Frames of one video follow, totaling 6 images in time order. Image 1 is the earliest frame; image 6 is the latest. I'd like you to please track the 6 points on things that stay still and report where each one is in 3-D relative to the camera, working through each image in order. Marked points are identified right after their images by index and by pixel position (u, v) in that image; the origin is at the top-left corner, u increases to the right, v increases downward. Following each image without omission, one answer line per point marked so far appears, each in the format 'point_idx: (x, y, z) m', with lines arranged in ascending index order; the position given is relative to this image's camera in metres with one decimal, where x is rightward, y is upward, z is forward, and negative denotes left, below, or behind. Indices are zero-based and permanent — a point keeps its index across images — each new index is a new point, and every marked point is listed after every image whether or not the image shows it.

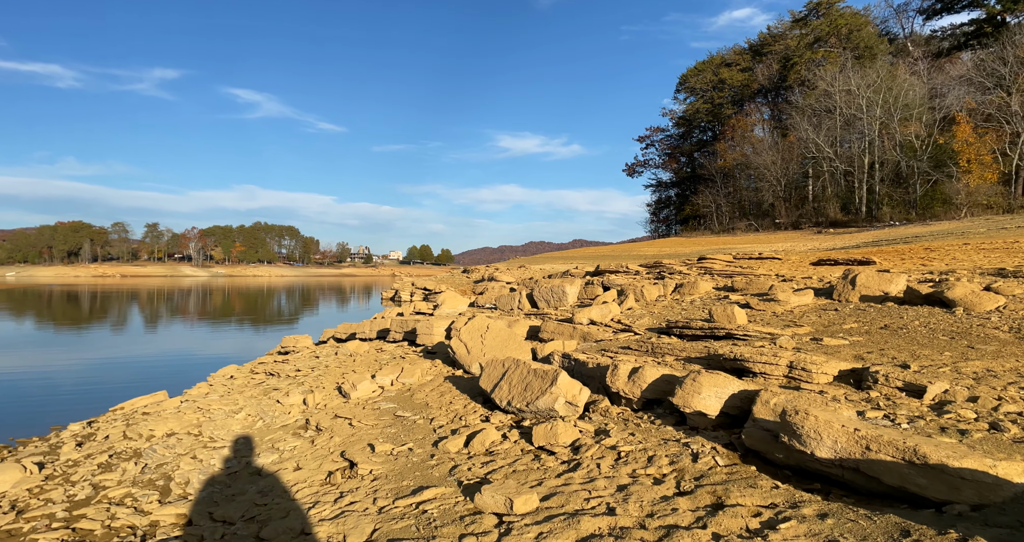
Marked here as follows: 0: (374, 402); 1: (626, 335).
0: (-1.7, -1.6, +7.3) m
1: (+1.5, -0.9, +8.0) m
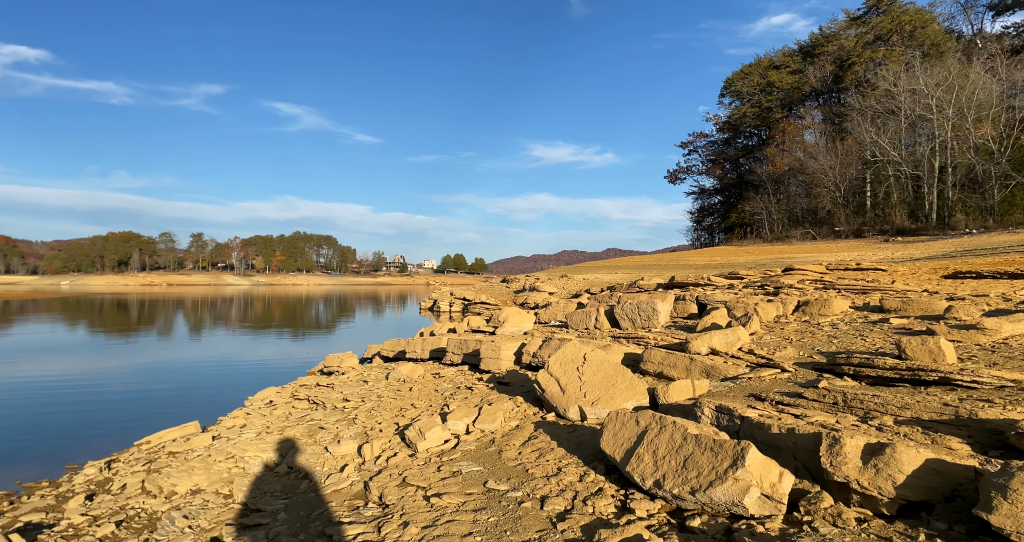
0: (-0.6, -1.7, +5.6) m
1: (+2.7, -1.1, +6.1) m
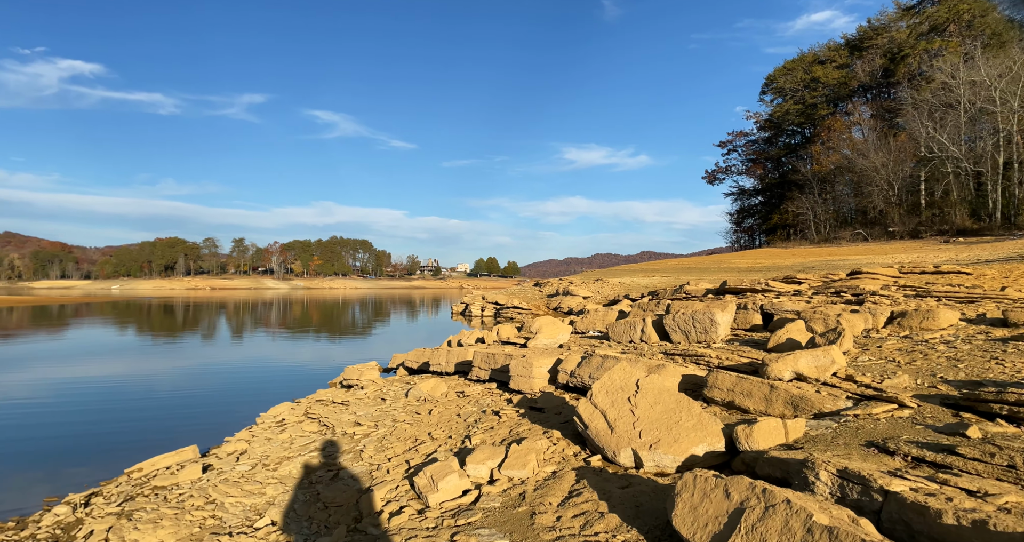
0: (-0.3, -1.8, +4.3) m
1: (+2.9, -1.1, +4.7) m
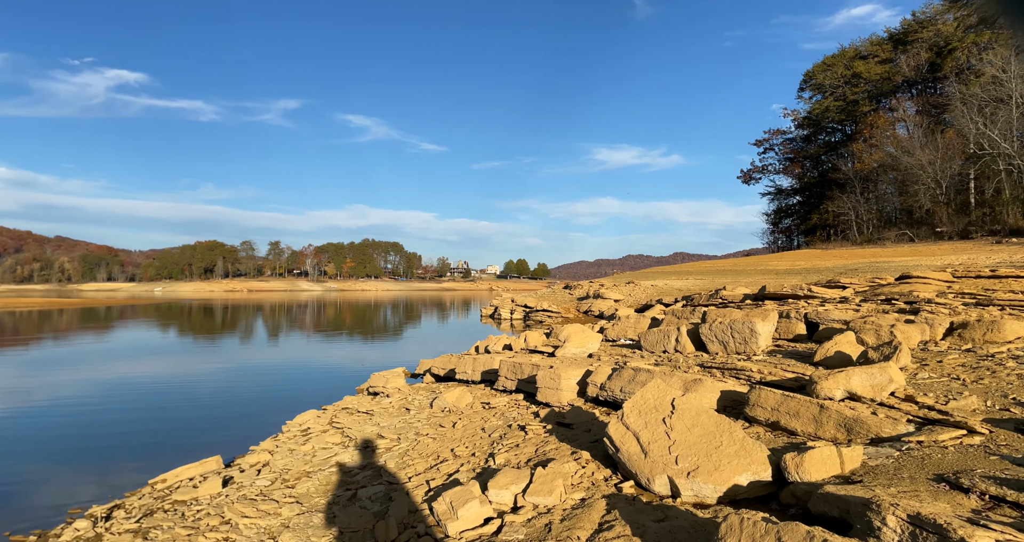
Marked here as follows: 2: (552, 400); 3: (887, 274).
0: (-0.1, -1.9, +4.0) m
1: (+3.1, -1.2, +4.2) m
2: (+0.6, -1.8, +8.3) m
3: (+11.0, -0.1, +17.8) m
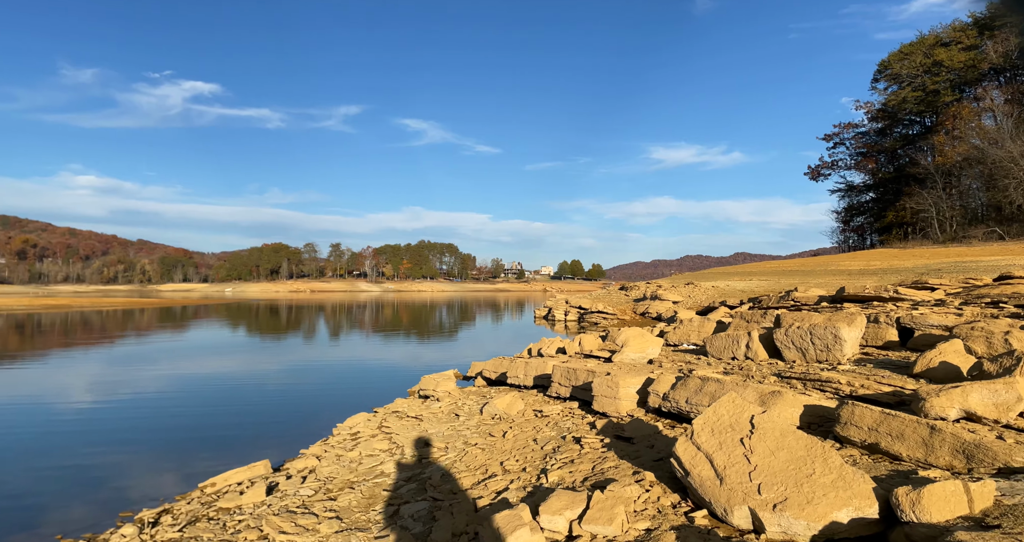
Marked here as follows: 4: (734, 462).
0: (+0.2, -1.9, +3.5) m
1: (+3.4, -1.2, +3.3) m
2: (+1.3, -1.8, +7.7) m
3: (+12.5, -0.1, +16.2) m
4: (+1.5, -1.3, +4.2) m
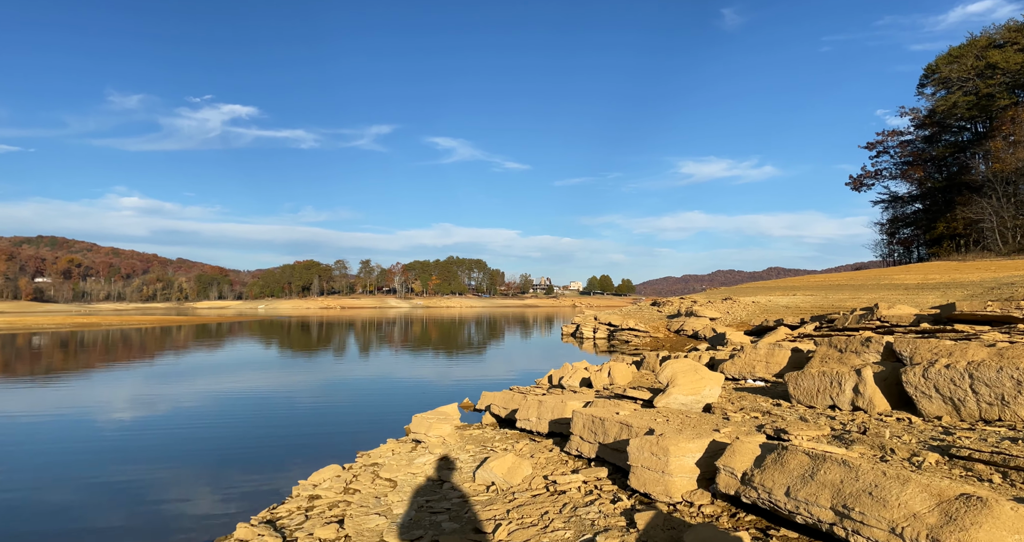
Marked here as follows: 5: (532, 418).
0: (-0.1, -1.8, +0.9) m
1: (+3.2, -1.2, +0.6) m
2: (+1.2, -1.8, +5.1) m
3: (+12.8, -0.3, +13.1) m
4: (+1.3, -1.3, +1.6) m
5: (+0.3, -2.1, +8.8) m
